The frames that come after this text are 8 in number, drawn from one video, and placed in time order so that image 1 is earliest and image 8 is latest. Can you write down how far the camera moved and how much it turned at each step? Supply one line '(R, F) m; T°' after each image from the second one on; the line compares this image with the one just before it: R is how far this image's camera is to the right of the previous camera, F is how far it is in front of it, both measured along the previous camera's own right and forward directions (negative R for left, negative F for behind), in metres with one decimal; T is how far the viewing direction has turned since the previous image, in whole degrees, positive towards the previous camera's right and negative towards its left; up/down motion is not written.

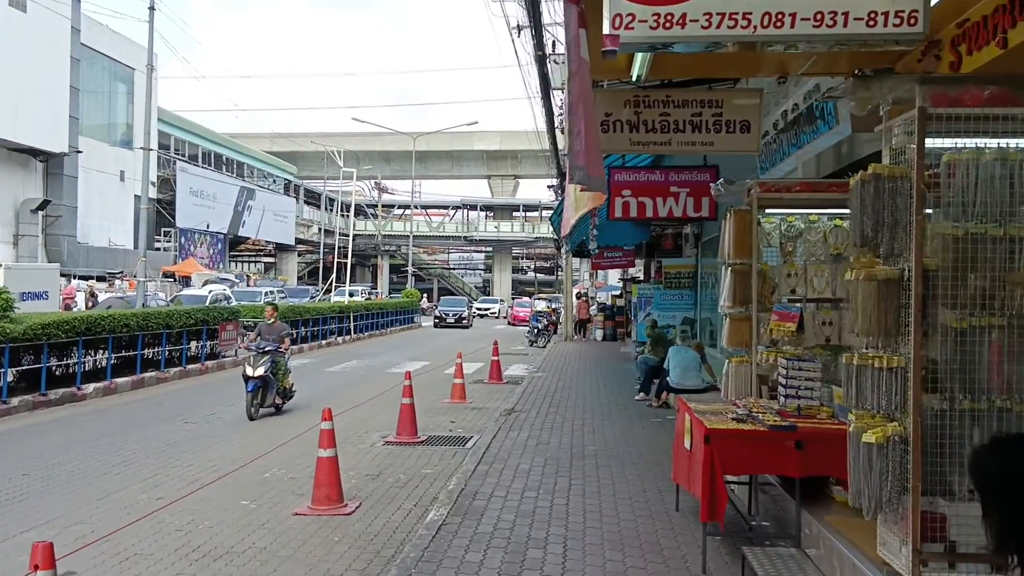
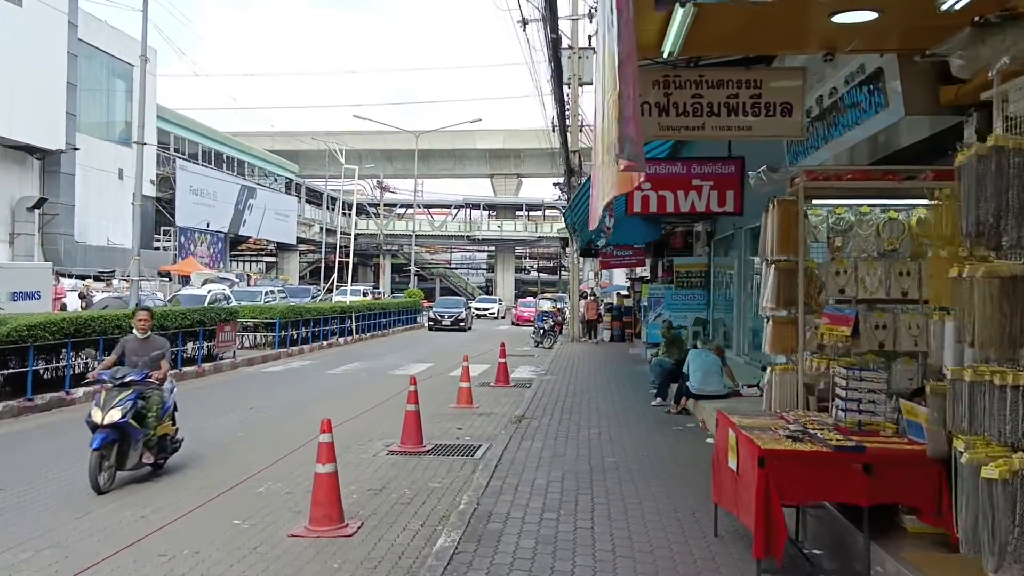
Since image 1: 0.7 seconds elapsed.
(-0.1, +0.6) m; 0°
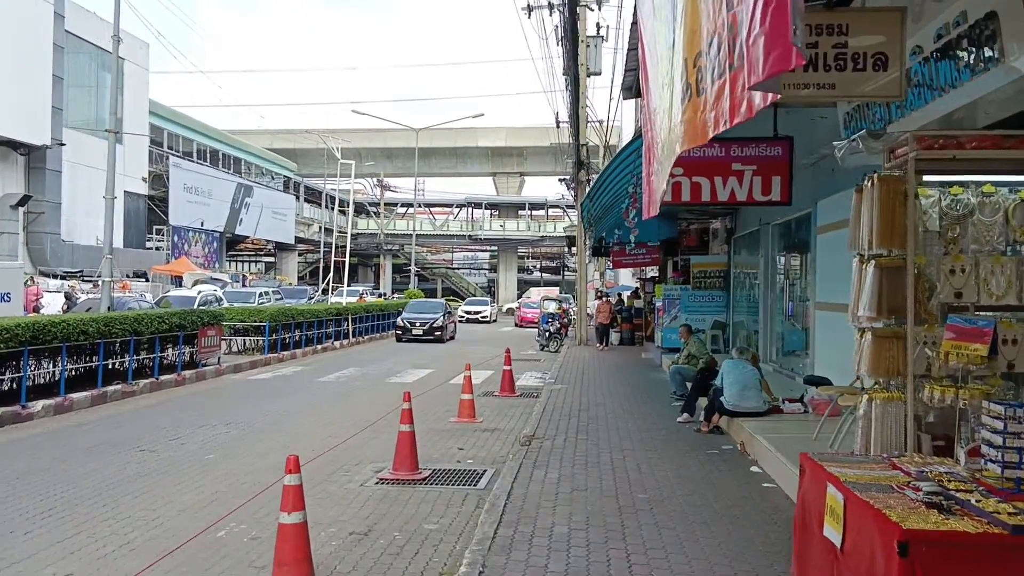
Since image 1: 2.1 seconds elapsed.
(-0.1, +1.4) m; 0°
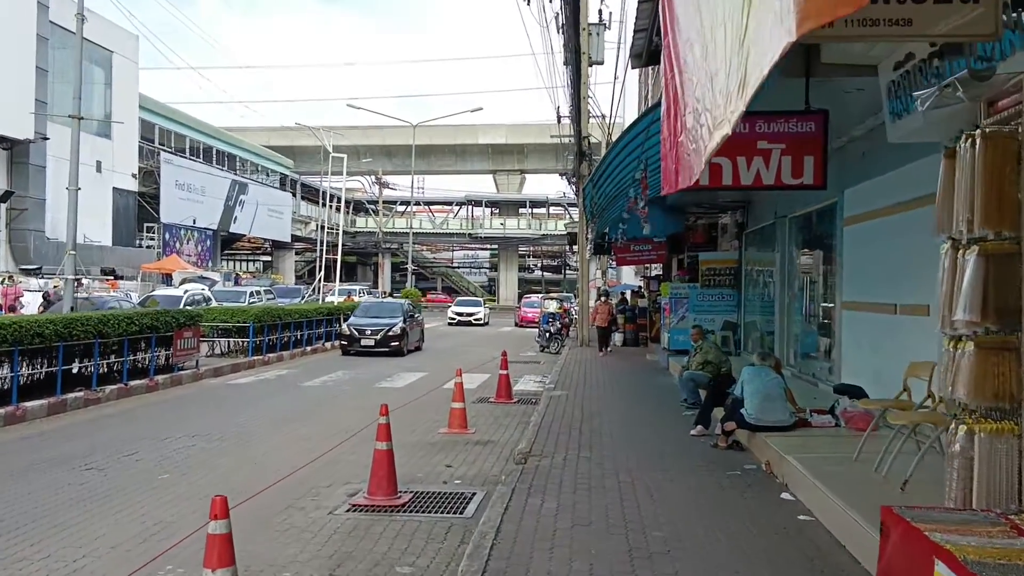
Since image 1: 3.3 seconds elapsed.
(+0.1, +1.1) m; 0°
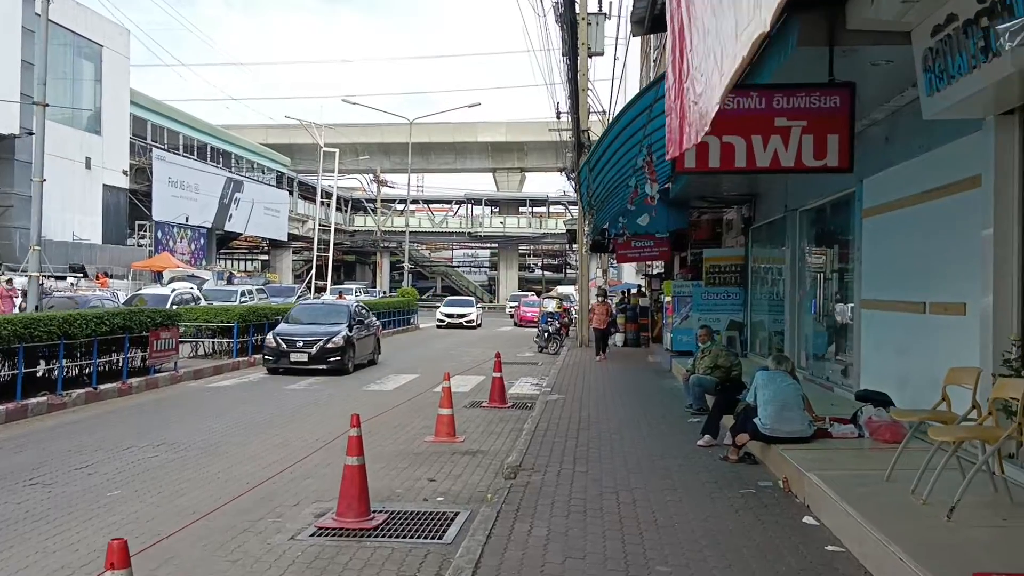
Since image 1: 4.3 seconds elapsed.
(+0.1, +0.8) m; 0°
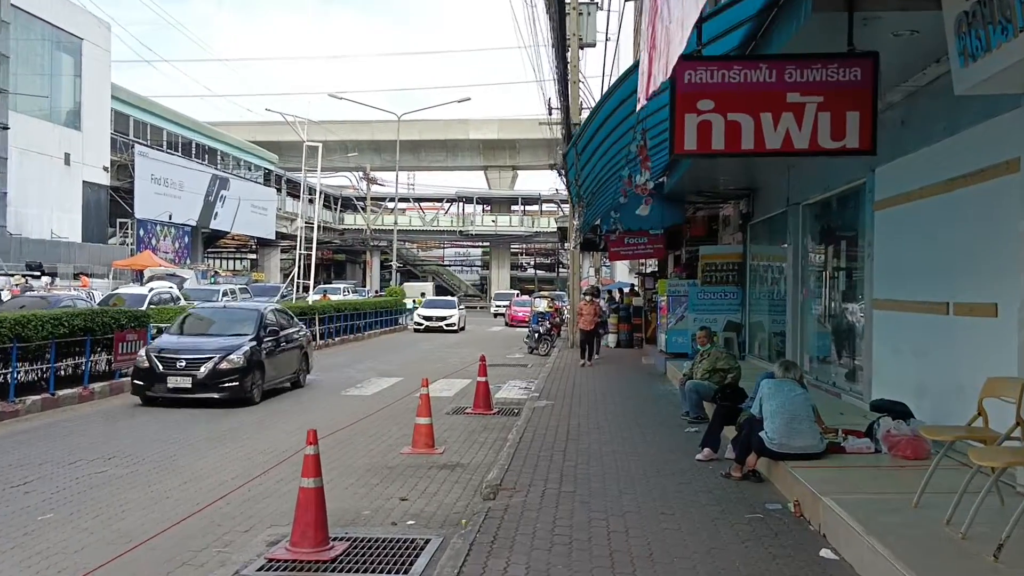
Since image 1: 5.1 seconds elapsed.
(+0.1, +0.8) m; 0°
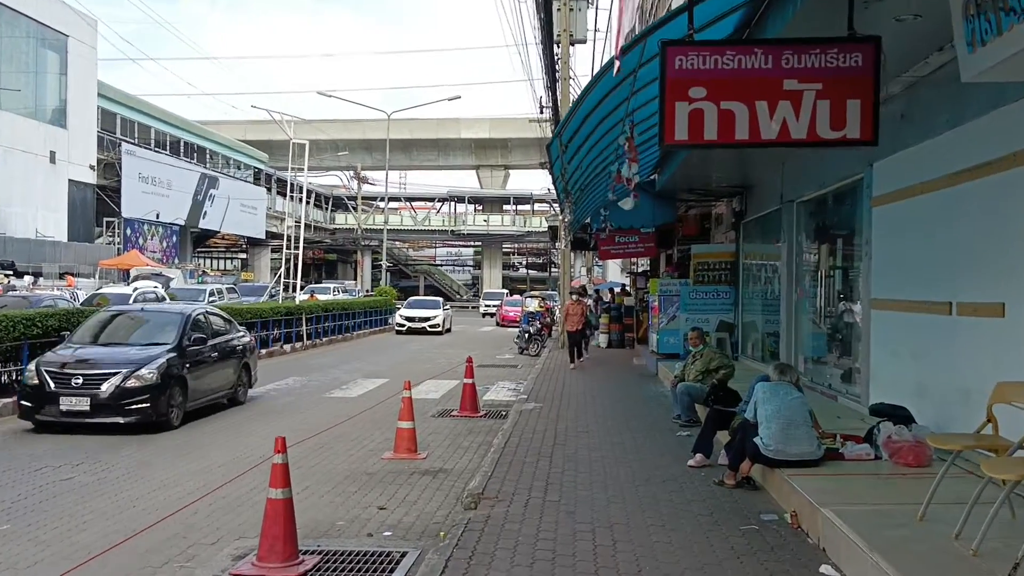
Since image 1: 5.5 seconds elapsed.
(+0.1, +0.3) m; 0°
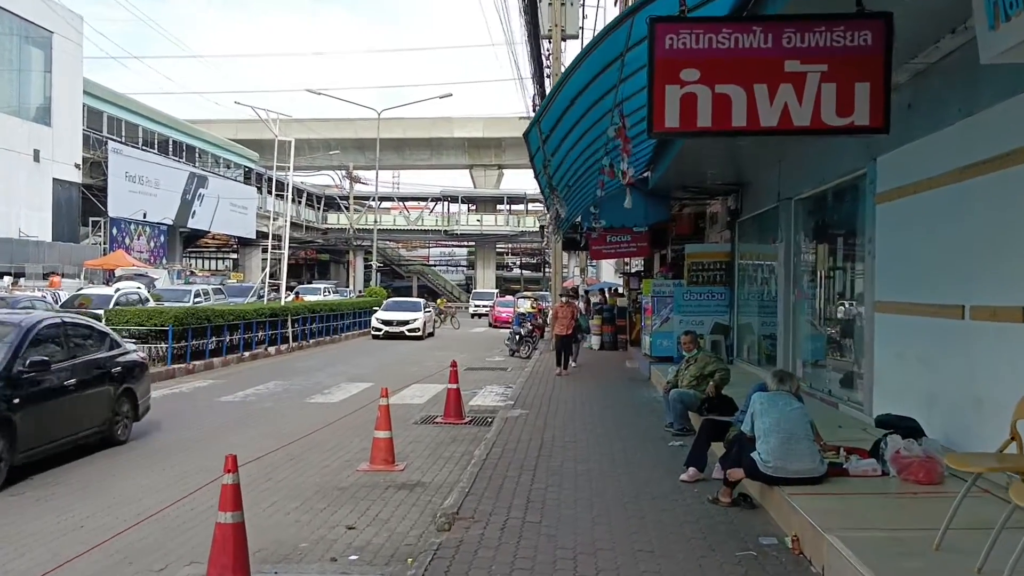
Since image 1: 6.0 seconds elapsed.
(+0.1, +0.5) m; 0°
